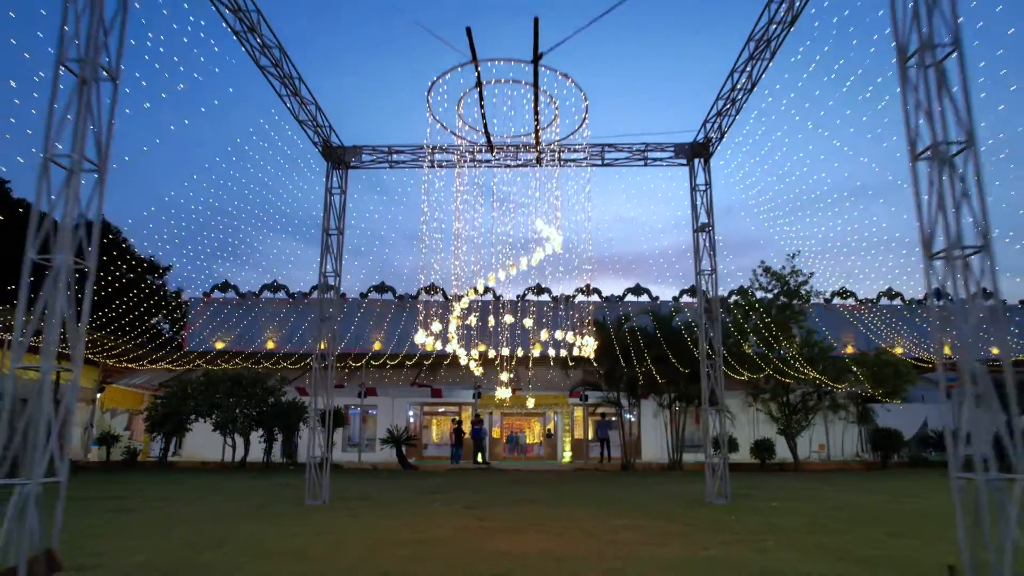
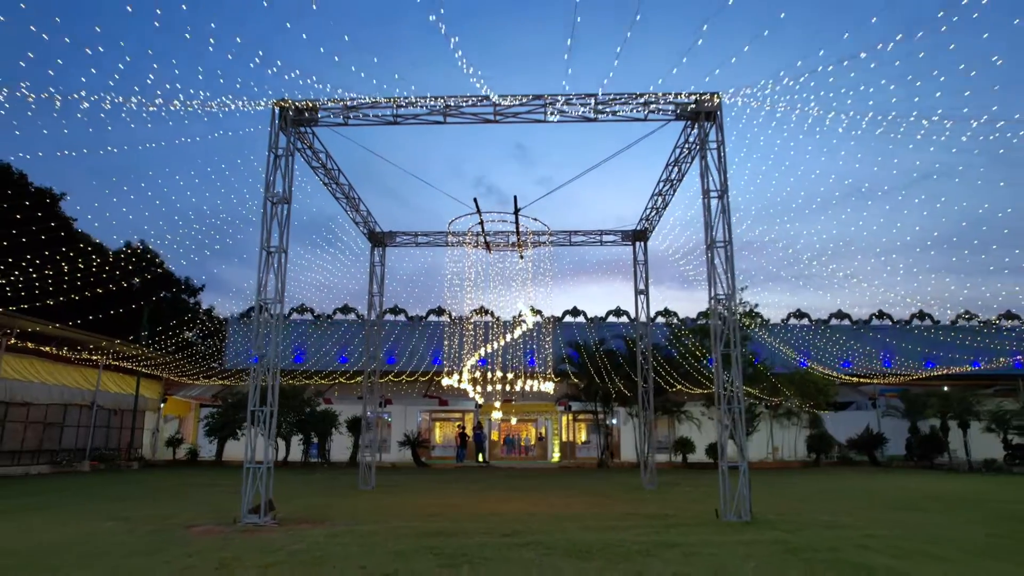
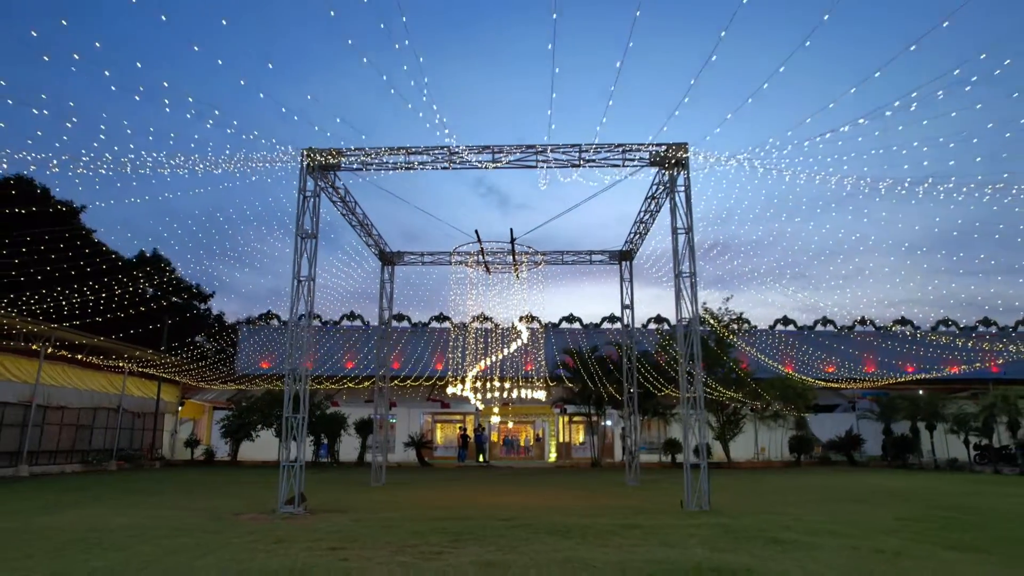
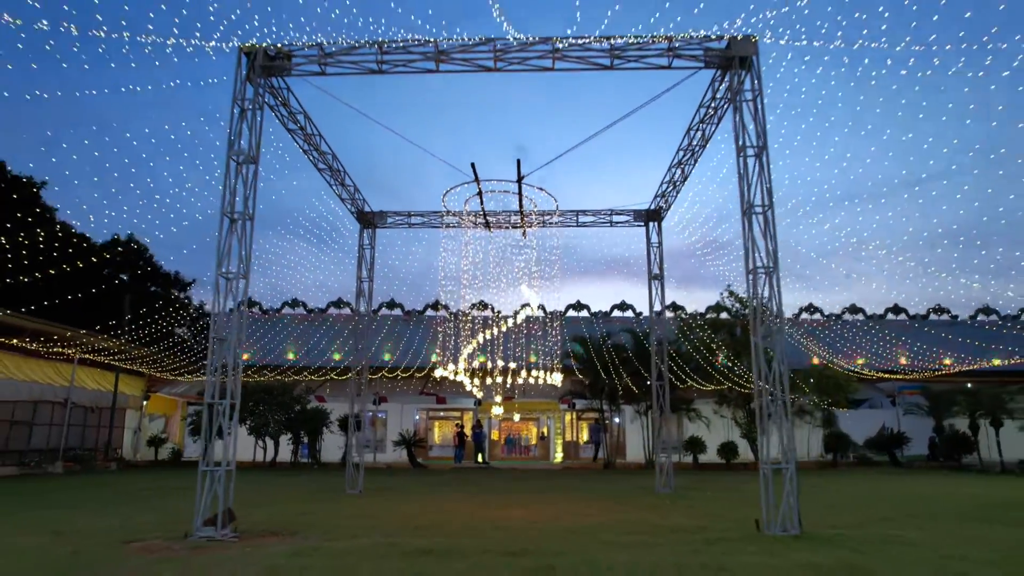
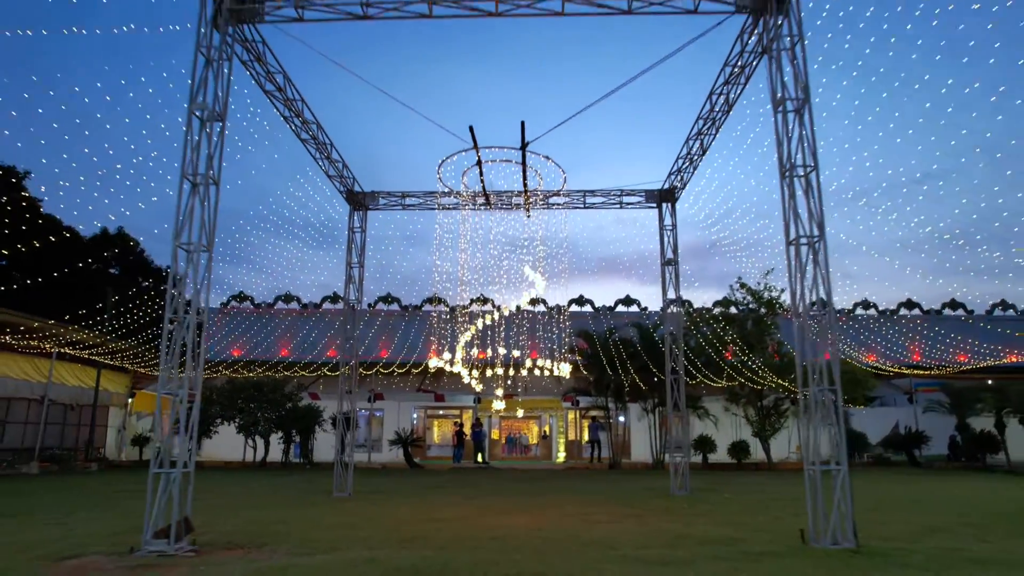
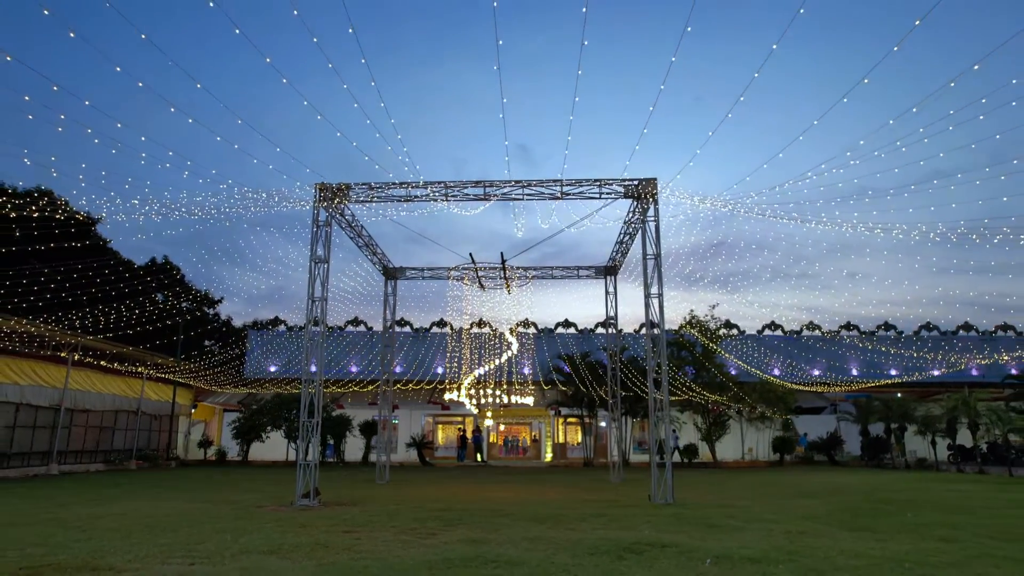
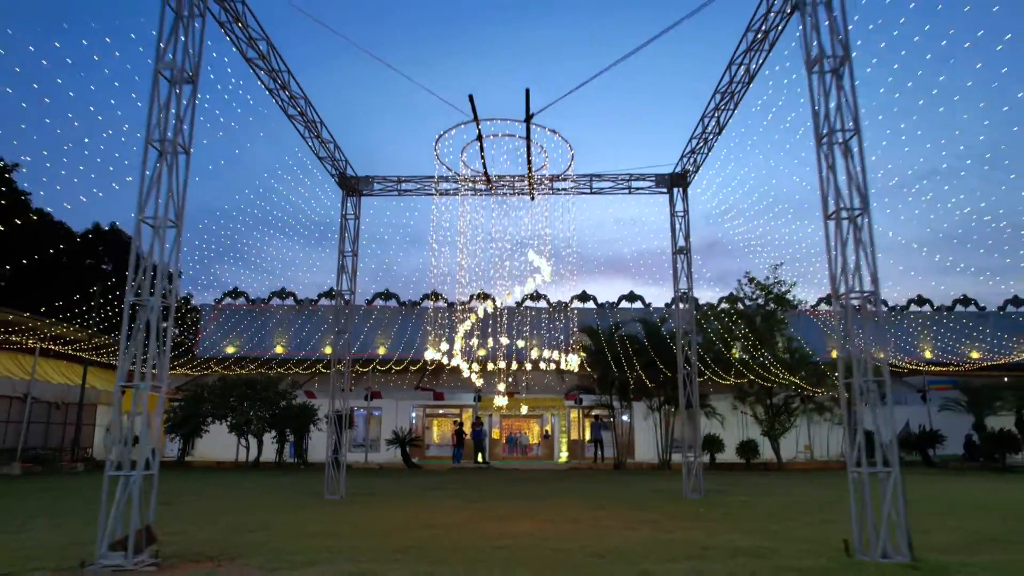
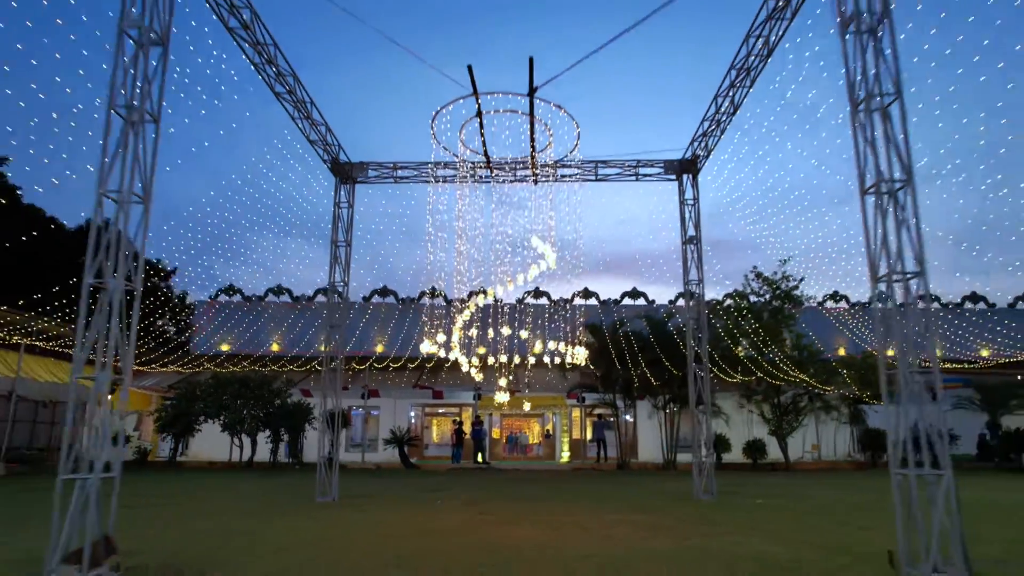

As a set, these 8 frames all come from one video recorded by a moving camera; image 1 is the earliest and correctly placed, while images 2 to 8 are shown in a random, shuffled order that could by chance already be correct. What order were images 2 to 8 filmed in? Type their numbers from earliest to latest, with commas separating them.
8, 7, 5, 4, 2, 3, 6
